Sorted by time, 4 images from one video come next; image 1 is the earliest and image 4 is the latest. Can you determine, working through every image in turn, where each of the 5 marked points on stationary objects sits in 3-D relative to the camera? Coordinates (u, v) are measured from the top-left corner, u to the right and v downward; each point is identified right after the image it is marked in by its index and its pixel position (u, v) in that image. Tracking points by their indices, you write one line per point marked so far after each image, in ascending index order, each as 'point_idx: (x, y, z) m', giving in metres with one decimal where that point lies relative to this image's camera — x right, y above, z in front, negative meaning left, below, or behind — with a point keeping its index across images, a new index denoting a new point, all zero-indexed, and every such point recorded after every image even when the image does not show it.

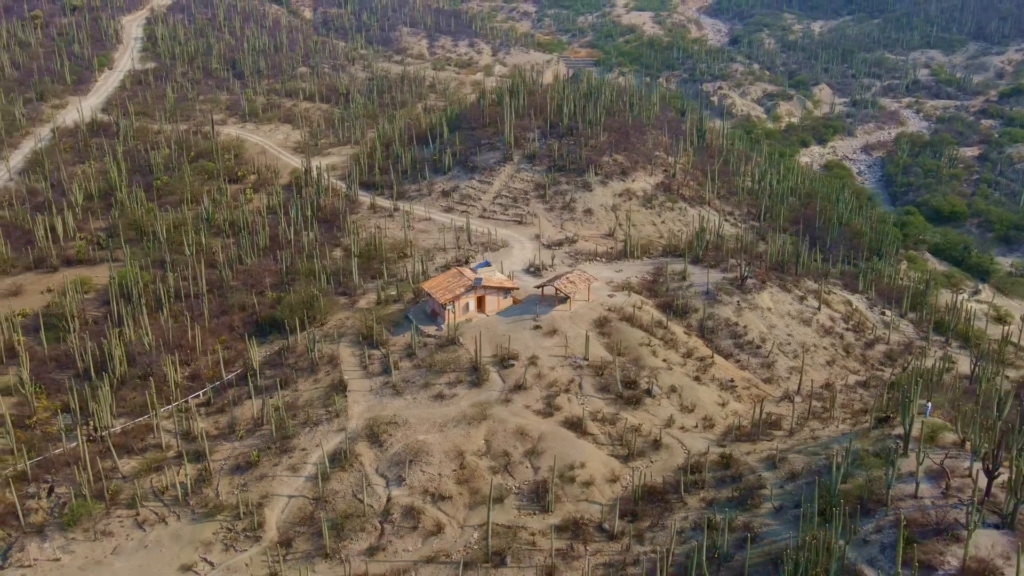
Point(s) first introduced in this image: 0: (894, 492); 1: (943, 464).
0: (+7.7, -4.2, +17.0) m
1: (+8.9, -3.7, +17.7) m
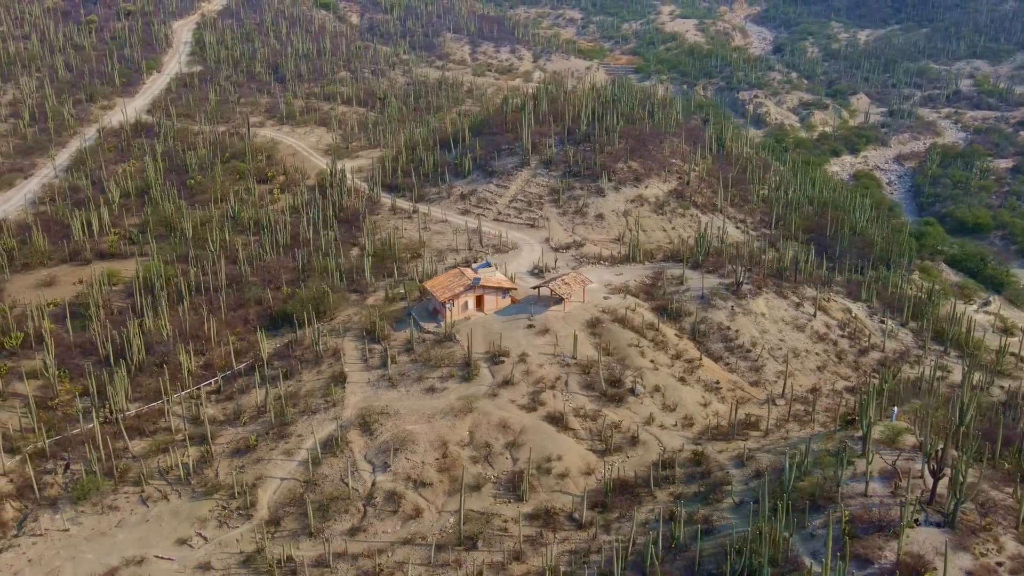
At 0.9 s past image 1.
0: (+6.9, -4.2, +17.5) m
1: (+8.2, -3.8, +18.1) m
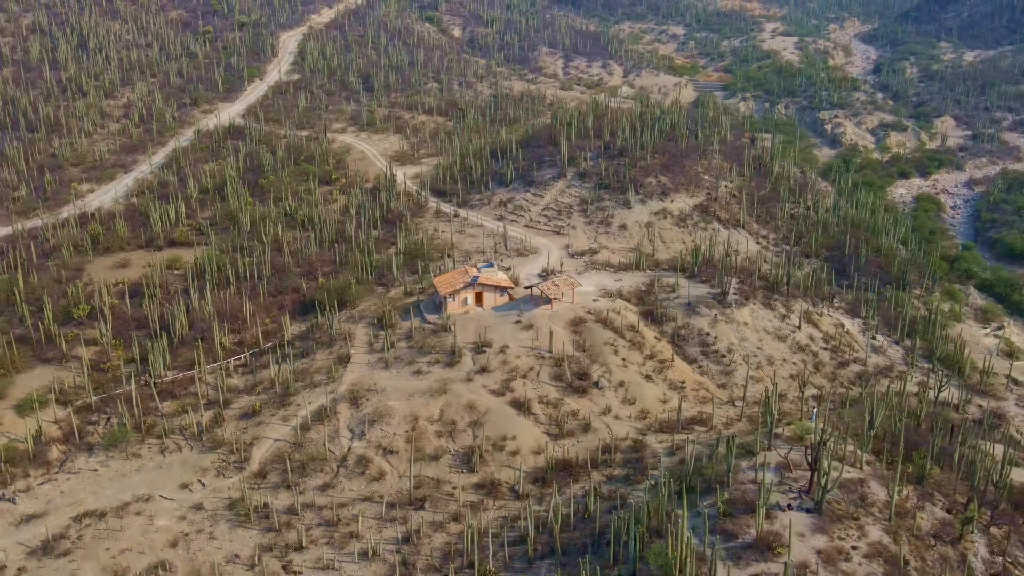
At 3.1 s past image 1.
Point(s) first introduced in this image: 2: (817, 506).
0: (+5.1, -4.3, +19.2) m
1: (+6.5, -4.0, +19.6) m
2: (+6.4, -4.6, +17.7) m
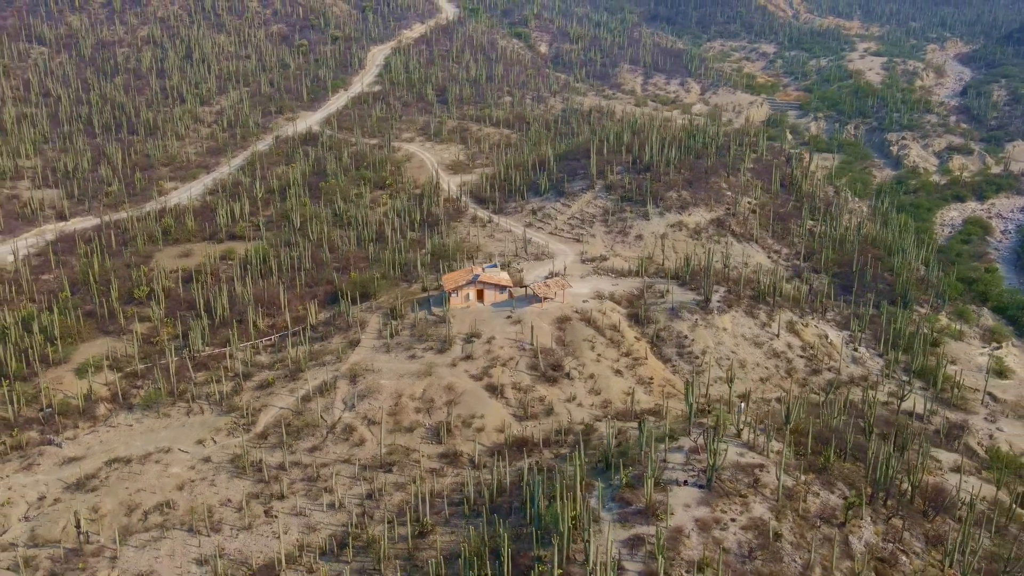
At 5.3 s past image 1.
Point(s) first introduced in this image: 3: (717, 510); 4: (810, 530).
0: (+3.5, -4.3, +21.5) m
1: (+5.0, -4.0, +21.8) m
2: (+4.6, -4.5, +19.8) m
3: (+4.7, -5.0, +19.3) m
4: (+6.9, -5.6, +19.6) m
